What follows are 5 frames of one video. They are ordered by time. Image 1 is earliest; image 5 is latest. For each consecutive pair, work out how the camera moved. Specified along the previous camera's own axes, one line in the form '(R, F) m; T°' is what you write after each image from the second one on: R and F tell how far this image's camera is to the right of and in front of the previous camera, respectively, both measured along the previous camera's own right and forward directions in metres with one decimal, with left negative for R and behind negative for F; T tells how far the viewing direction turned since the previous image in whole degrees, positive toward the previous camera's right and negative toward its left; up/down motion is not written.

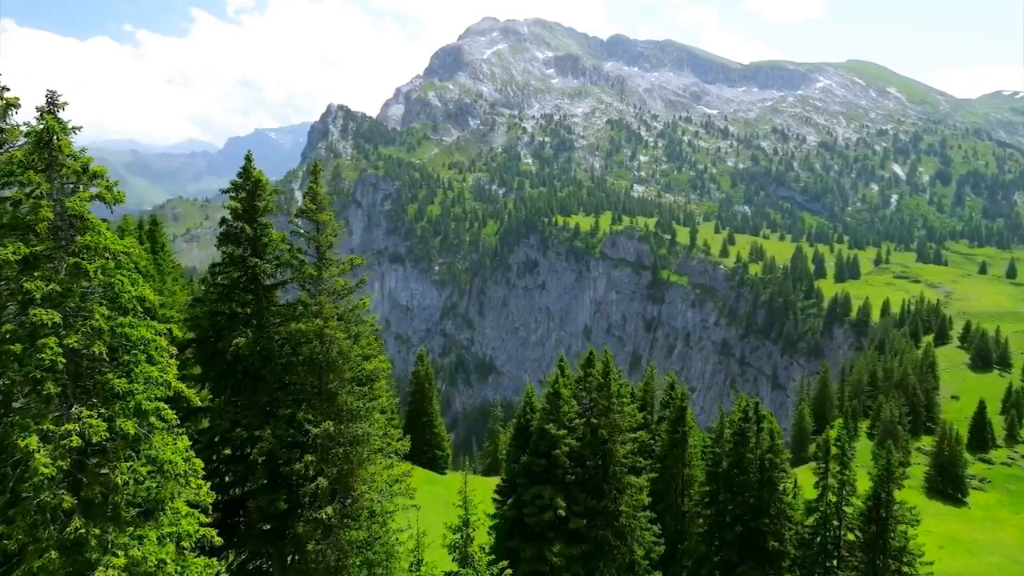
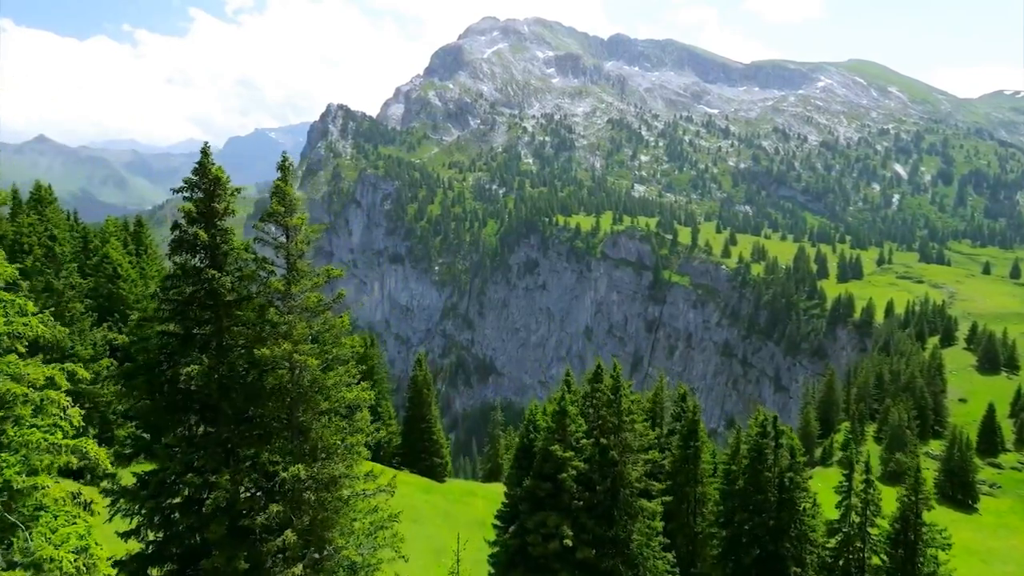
(0.0, +1.6) m; 0°
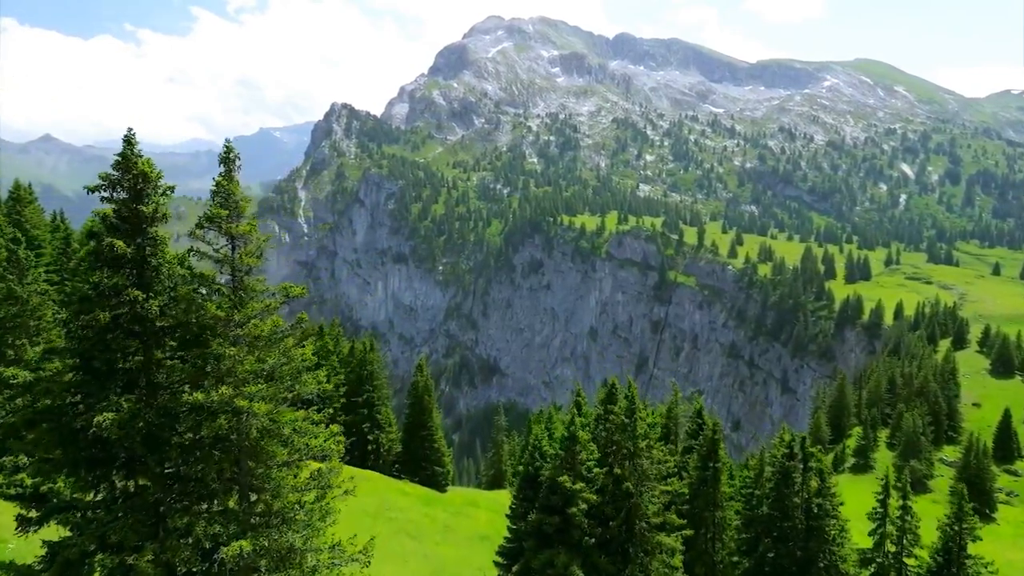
(0.0, +1.8) m; 0°
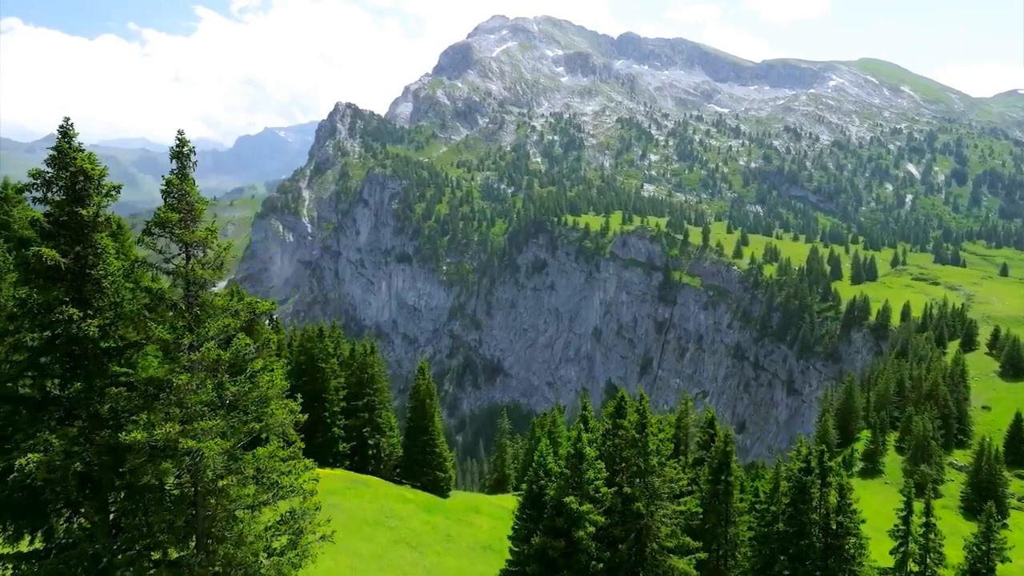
(0.0, +1.0) m; 0°
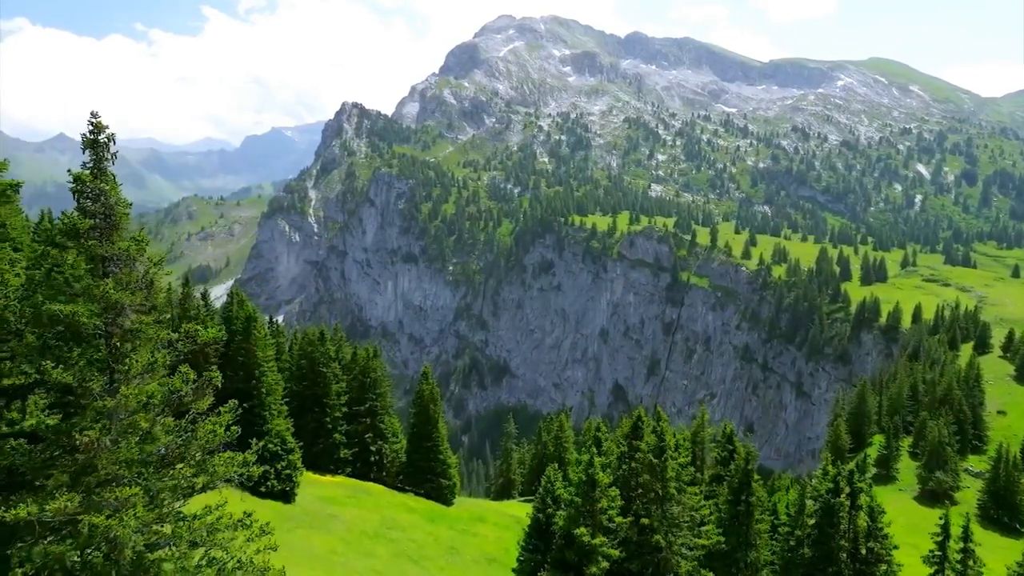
(0.0, +1.2) m; -1°
